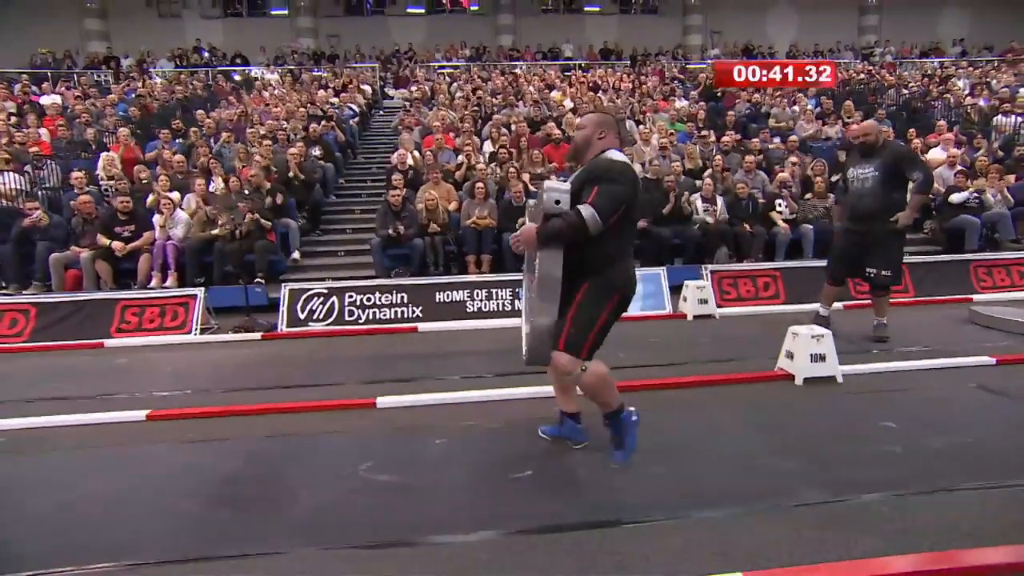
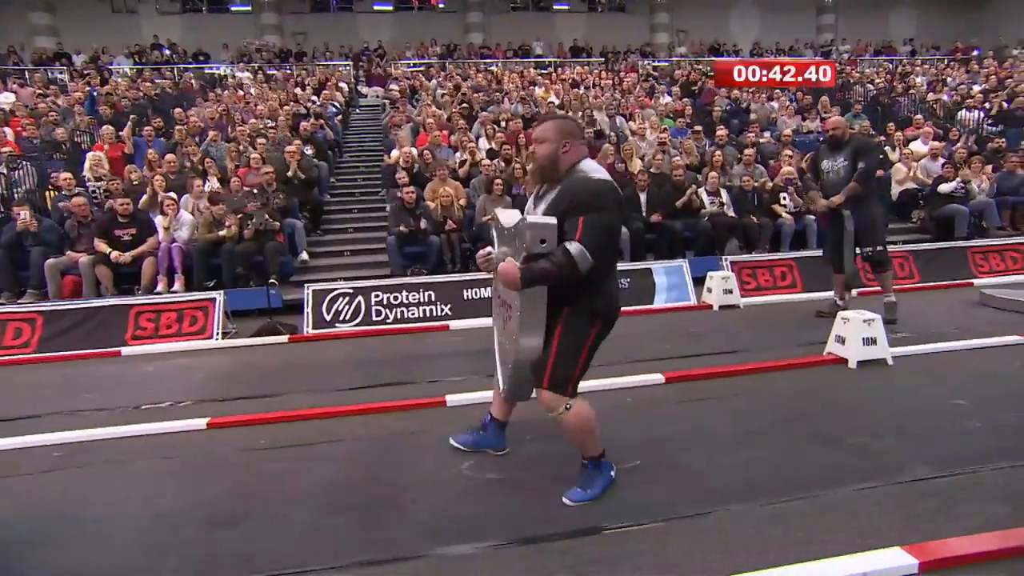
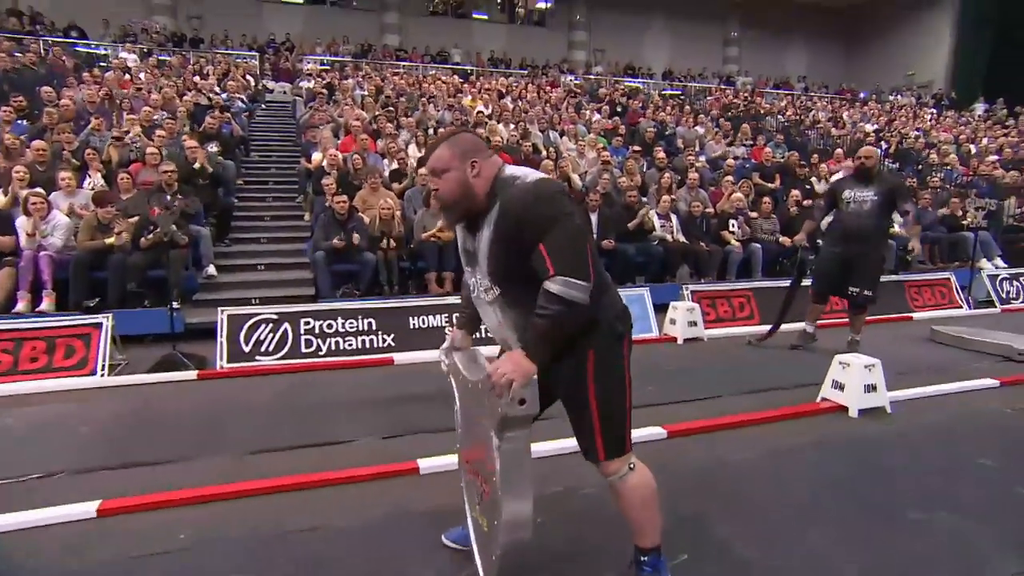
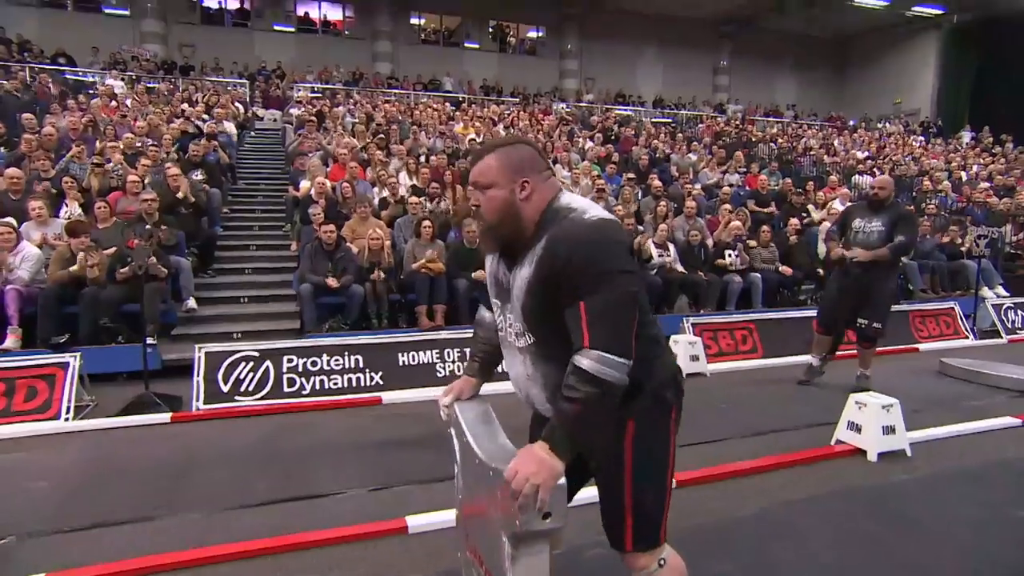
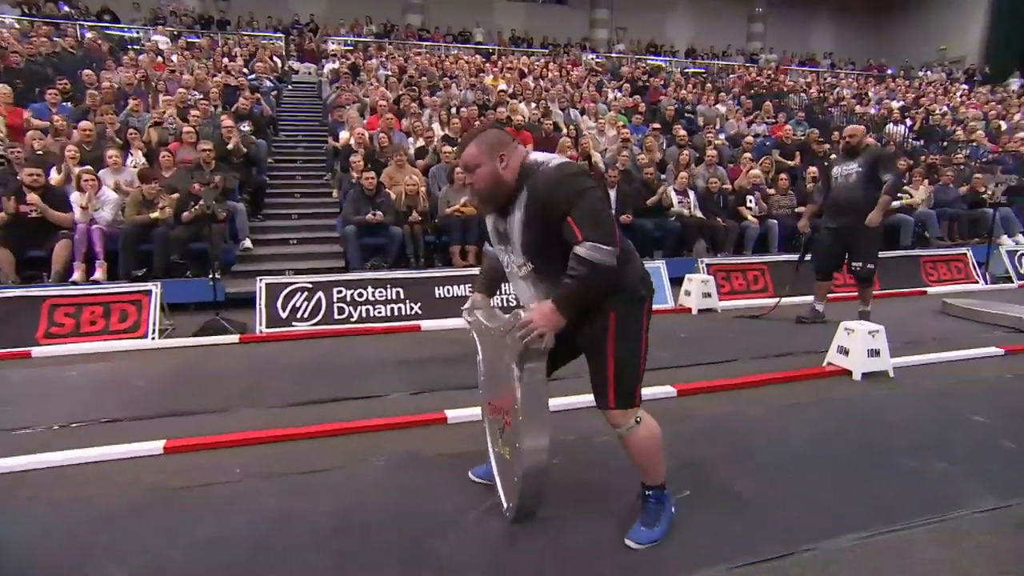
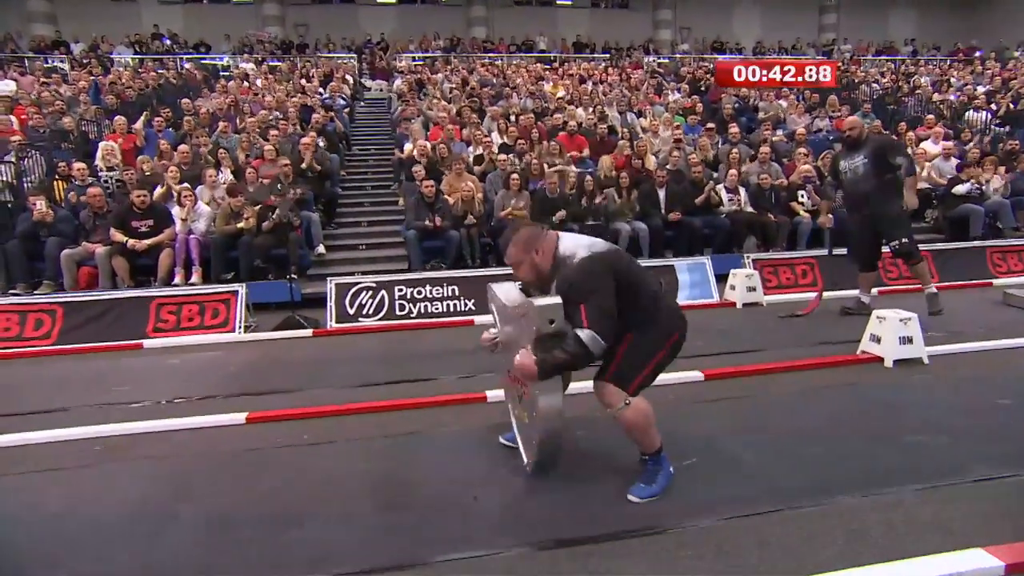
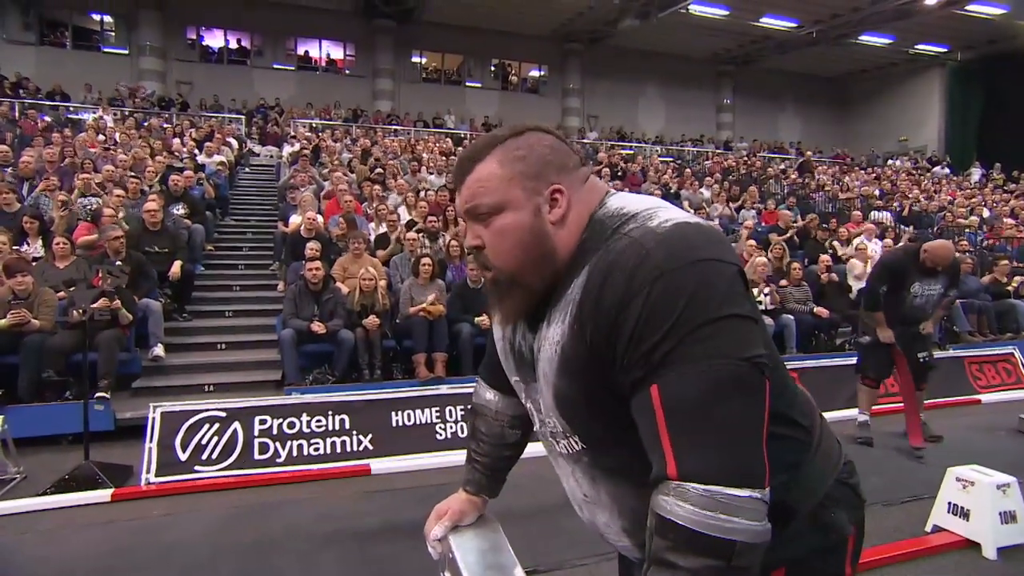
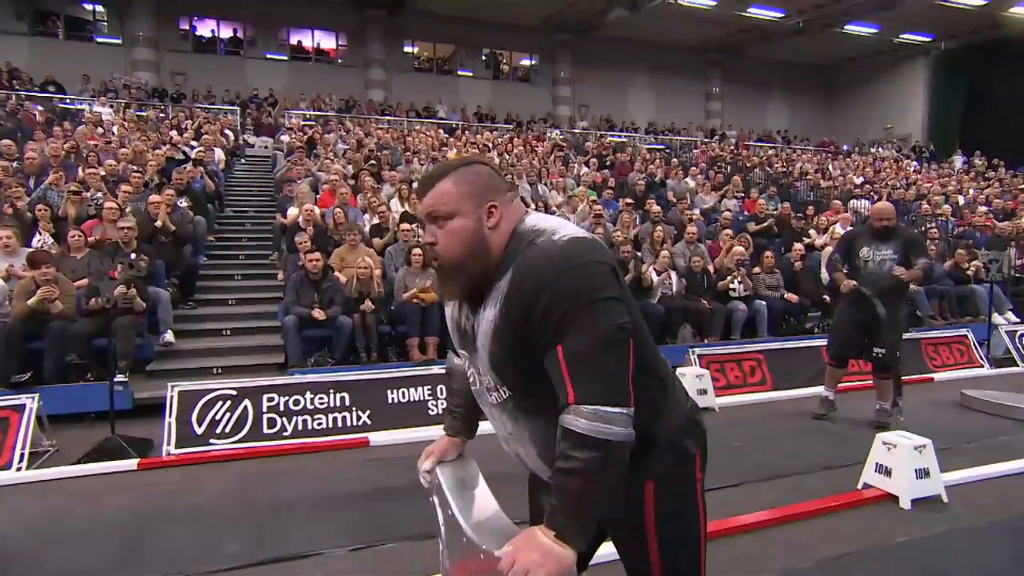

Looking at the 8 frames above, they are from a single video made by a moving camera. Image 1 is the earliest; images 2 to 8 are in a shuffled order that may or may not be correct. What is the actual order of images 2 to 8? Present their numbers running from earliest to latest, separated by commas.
2, 6, 5, 3, 4, 8, 7
